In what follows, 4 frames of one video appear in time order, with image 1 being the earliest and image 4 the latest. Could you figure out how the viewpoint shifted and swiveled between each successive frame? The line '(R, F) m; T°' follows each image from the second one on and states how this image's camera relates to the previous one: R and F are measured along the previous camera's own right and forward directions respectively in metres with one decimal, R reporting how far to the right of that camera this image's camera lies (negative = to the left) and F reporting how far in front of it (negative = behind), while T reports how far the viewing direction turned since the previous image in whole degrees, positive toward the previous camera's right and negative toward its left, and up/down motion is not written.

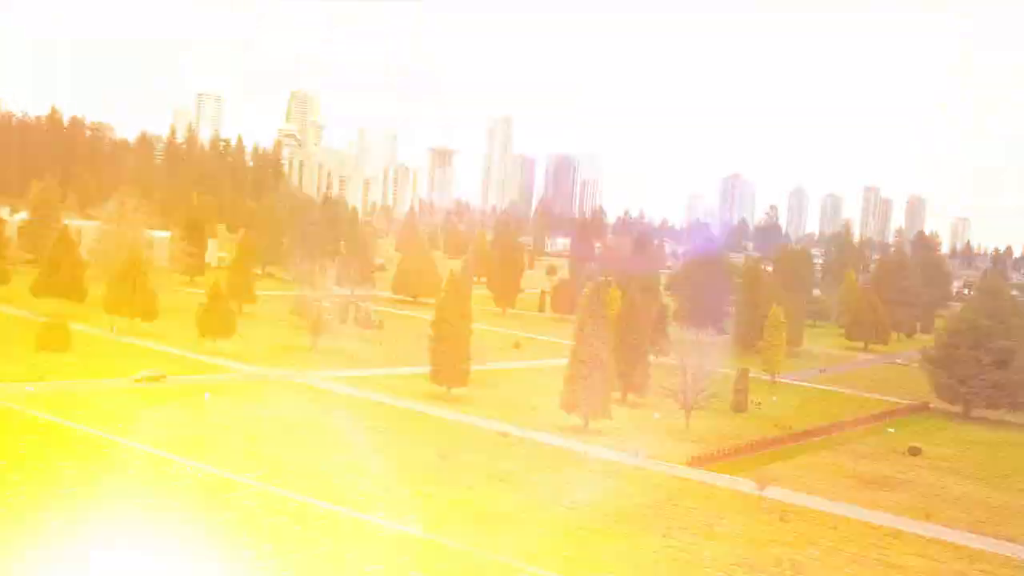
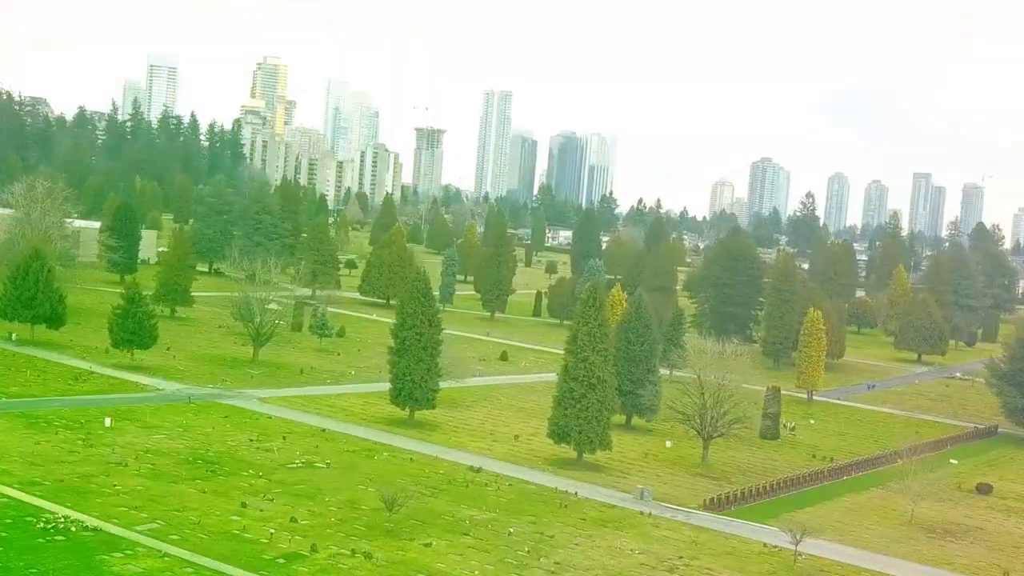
(+1.8, +6.7) m; -2°
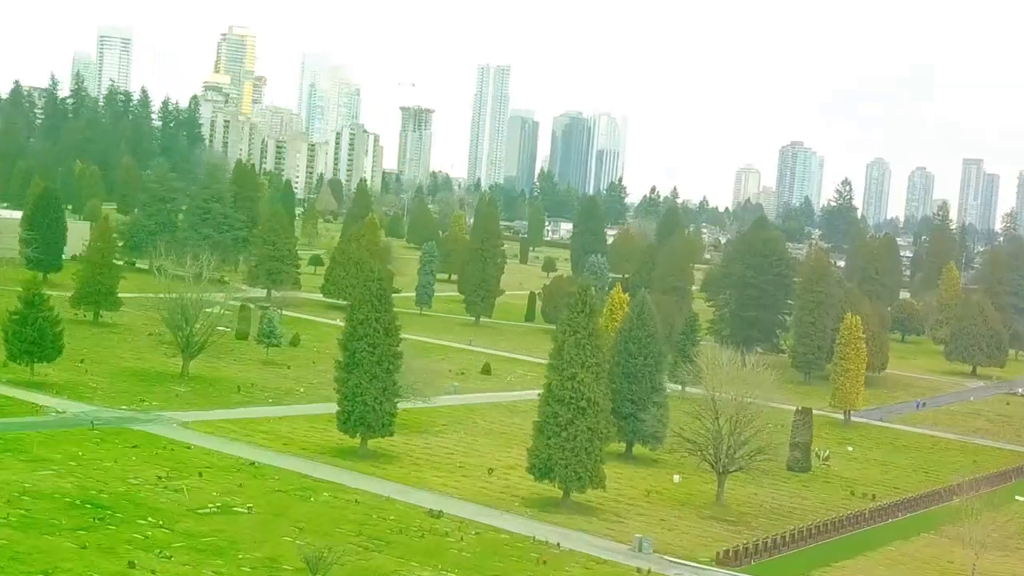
(+1.6, +5.3) m; -2°
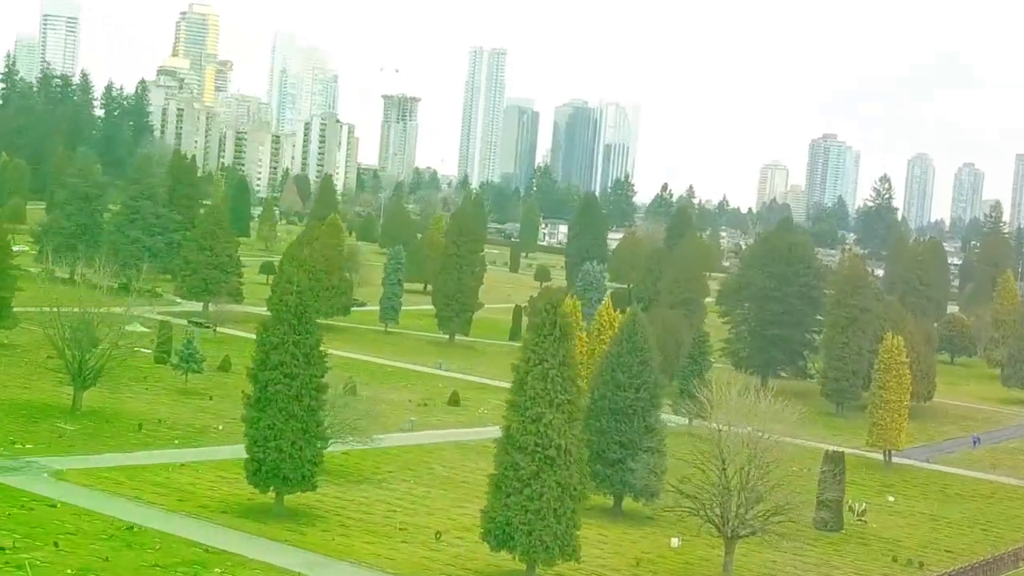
(+1.7, +4.9) m; -2°
